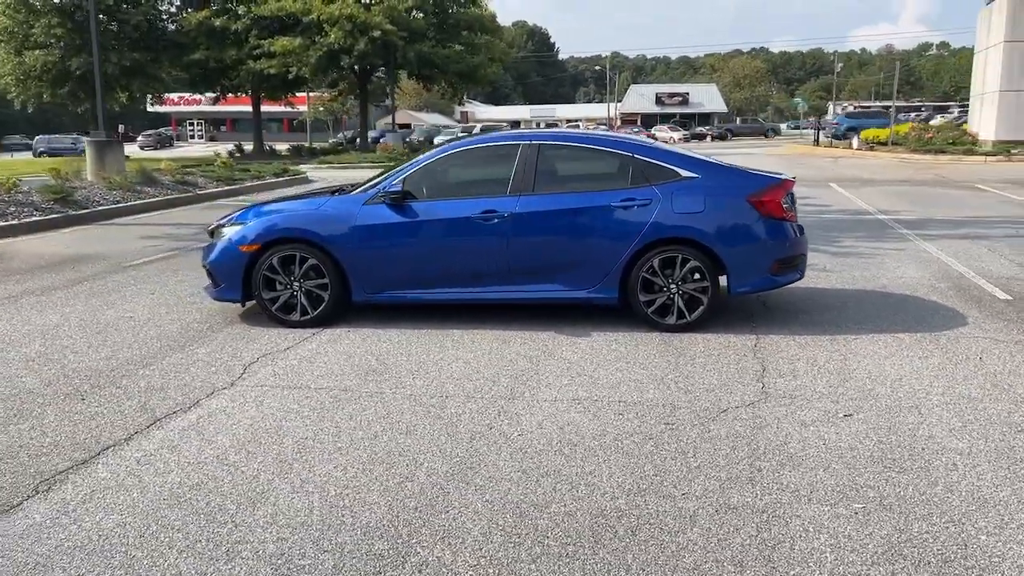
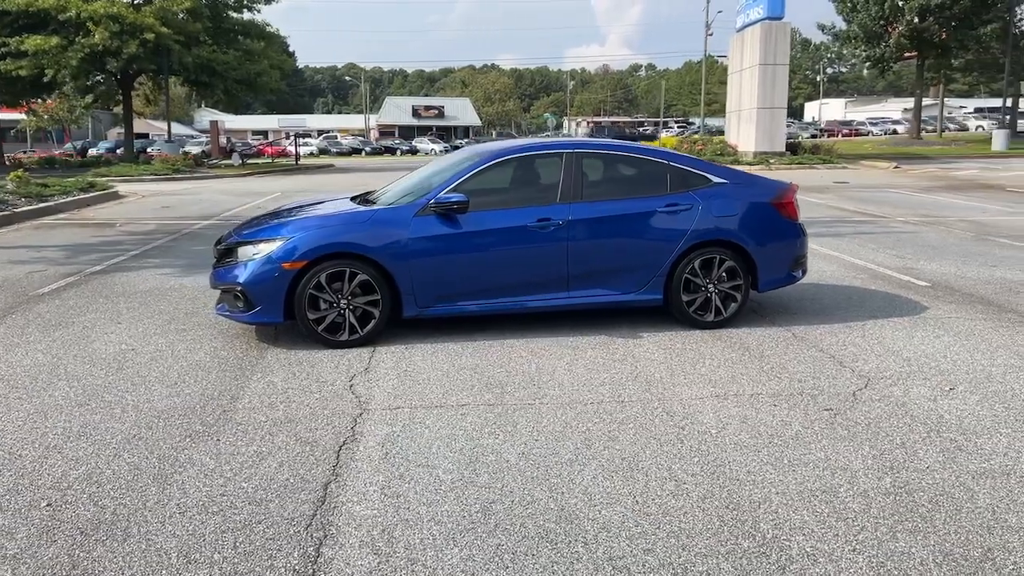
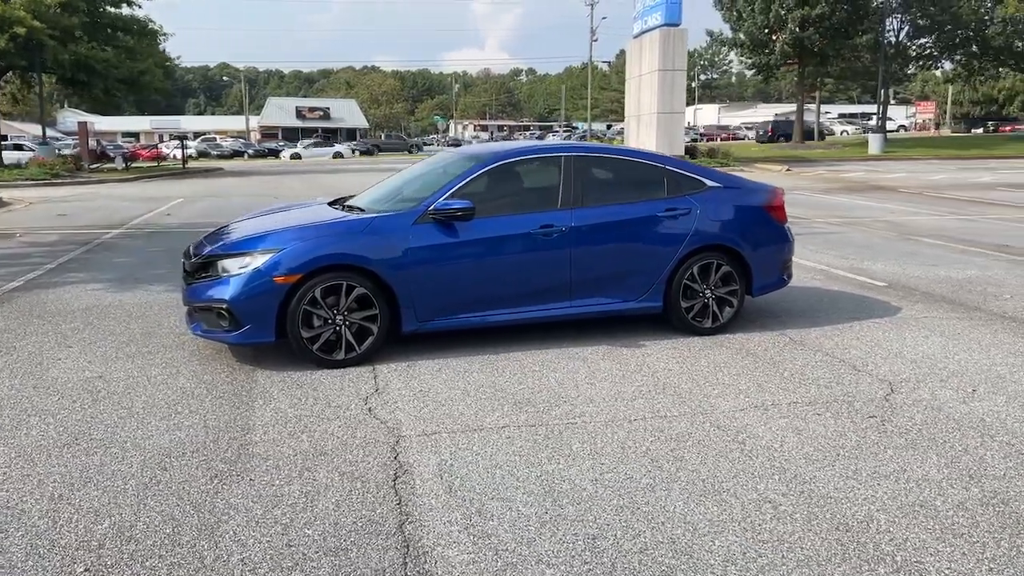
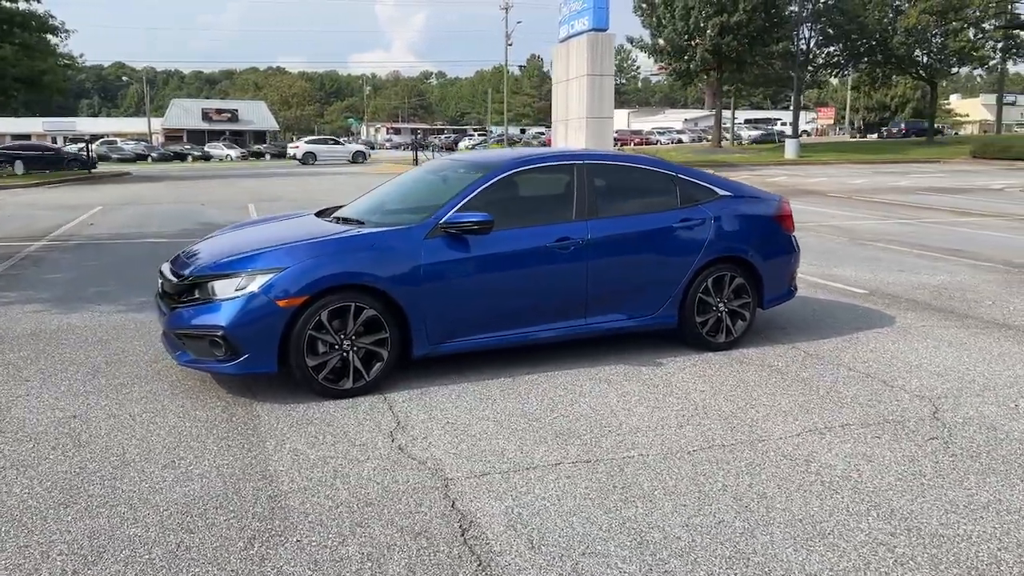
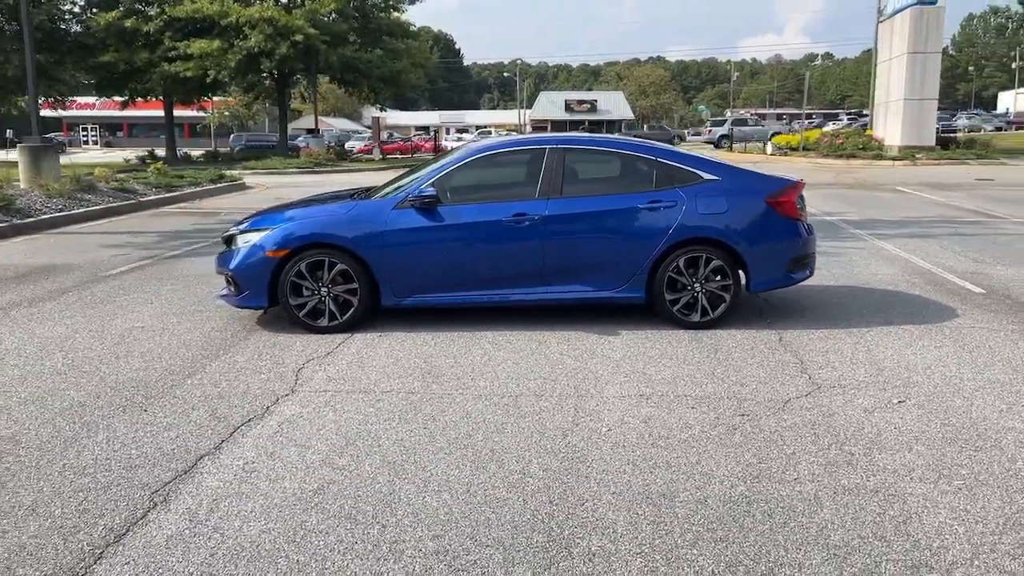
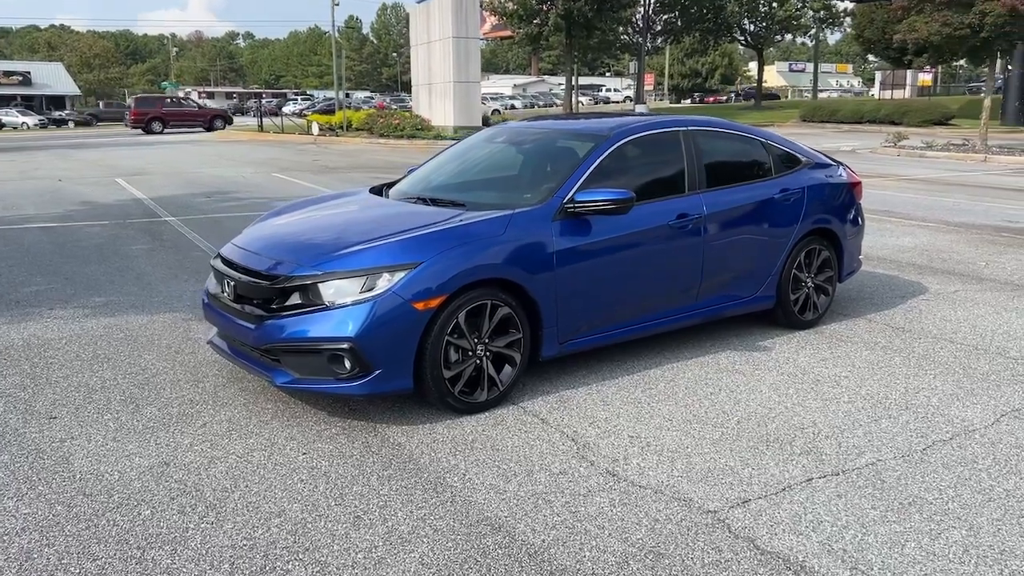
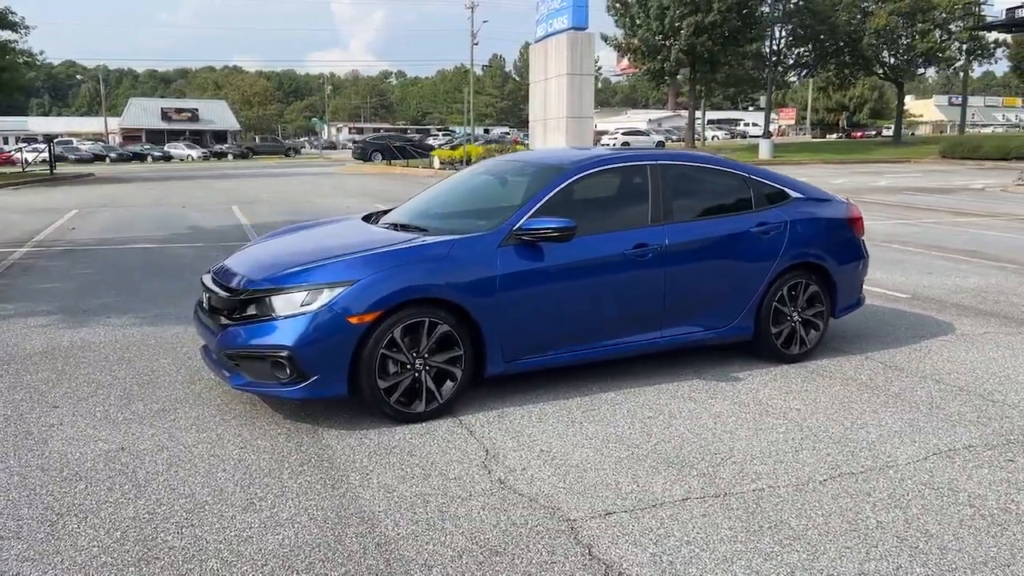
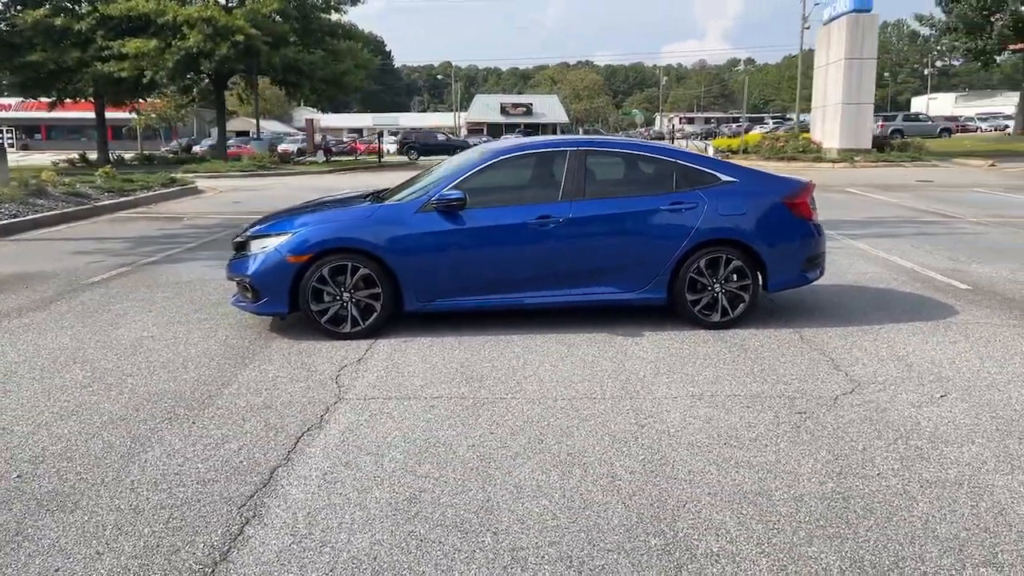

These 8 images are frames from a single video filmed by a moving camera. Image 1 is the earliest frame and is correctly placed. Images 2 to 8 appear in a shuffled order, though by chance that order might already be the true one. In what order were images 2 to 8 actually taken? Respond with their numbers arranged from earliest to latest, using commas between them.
5, 8, 2, 3, 4, 7, 6
